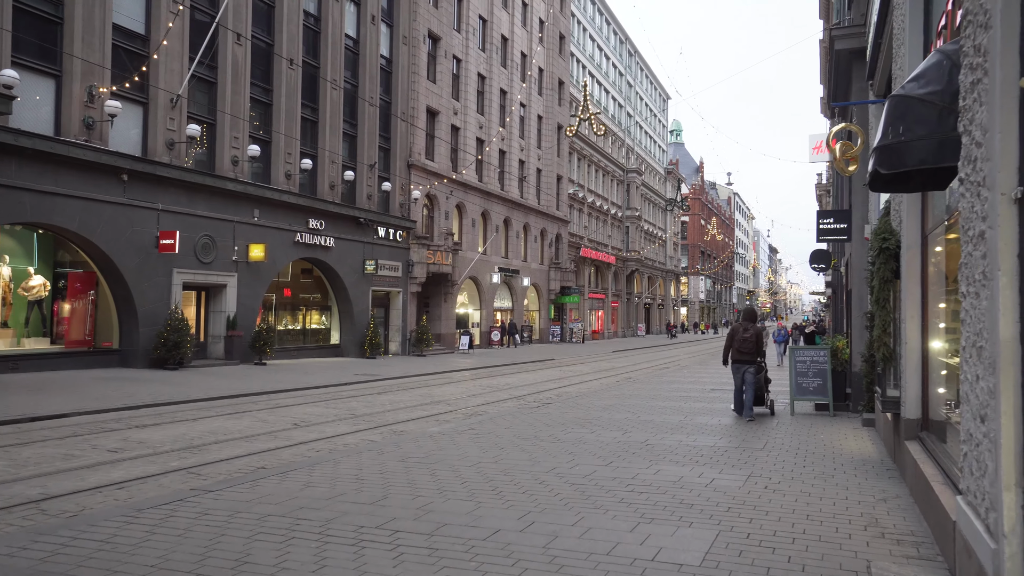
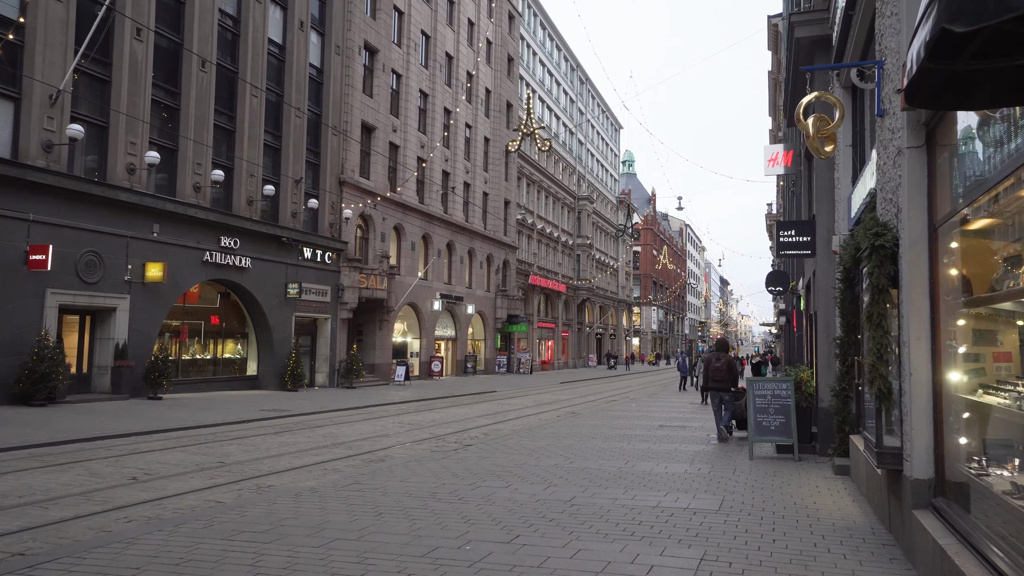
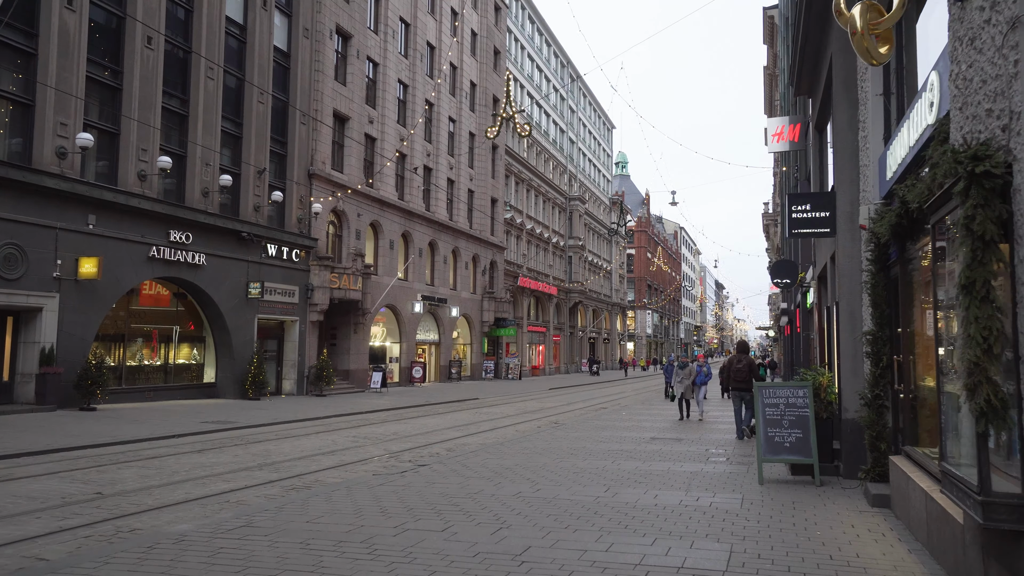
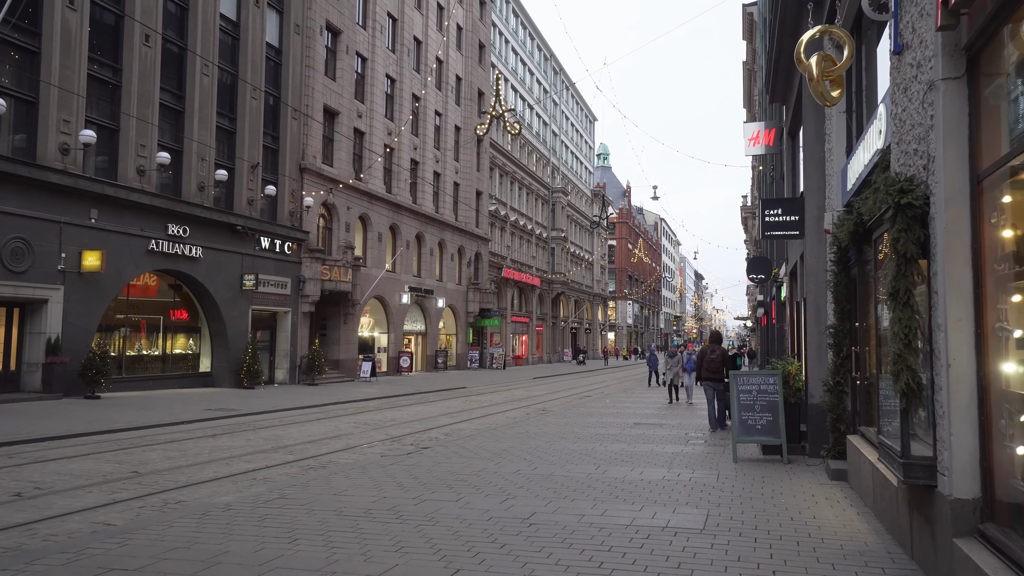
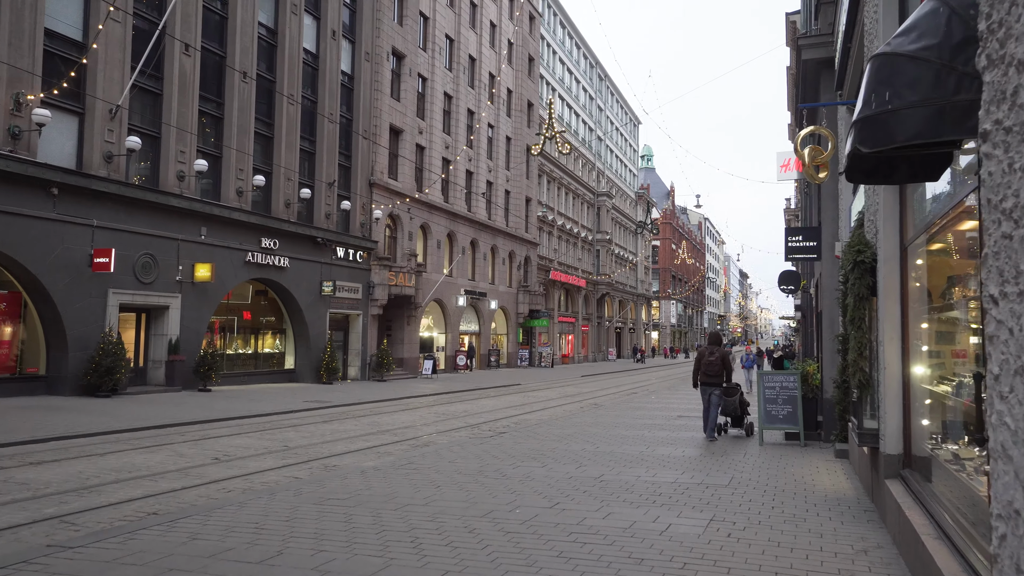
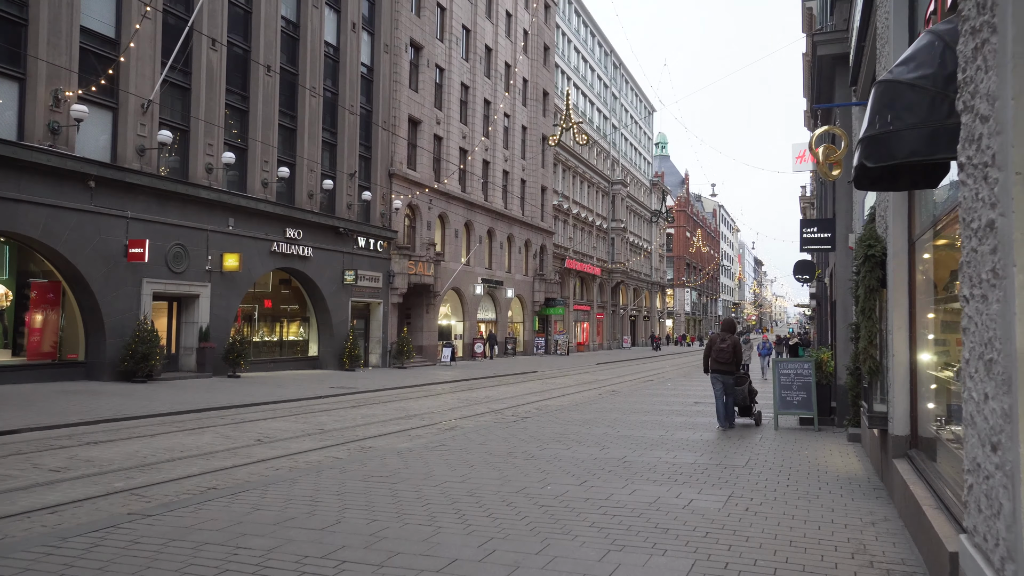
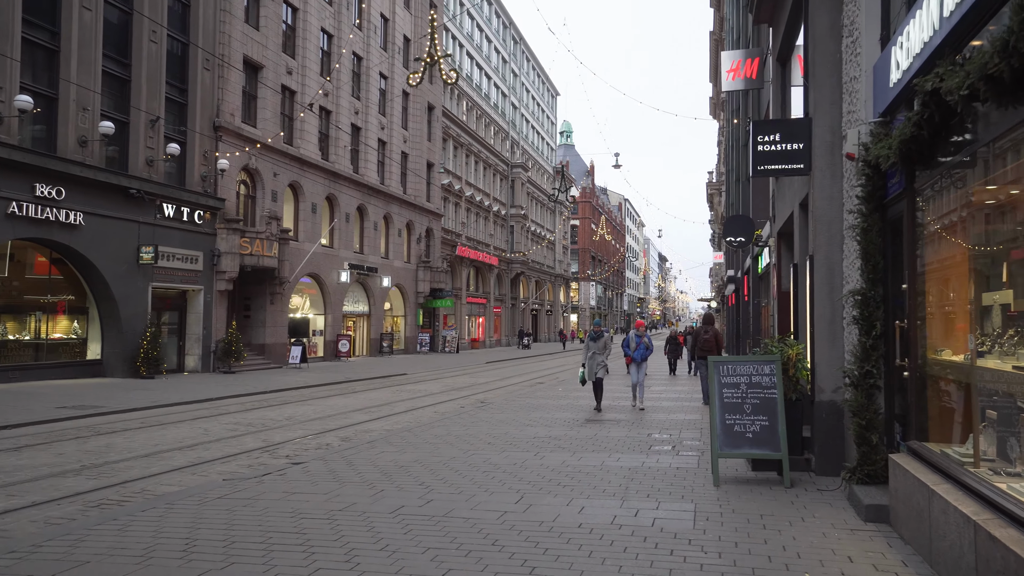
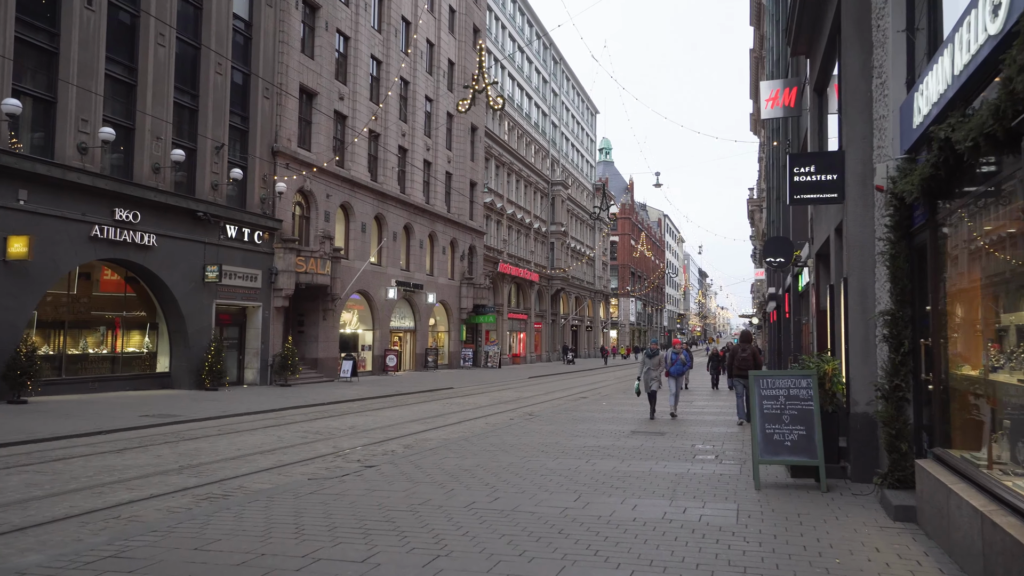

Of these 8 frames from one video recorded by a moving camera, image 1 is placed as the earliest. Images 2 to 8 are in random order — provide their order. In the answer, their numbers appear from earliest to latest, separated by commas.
6, 5, 2, 4, 3, 8, 7
